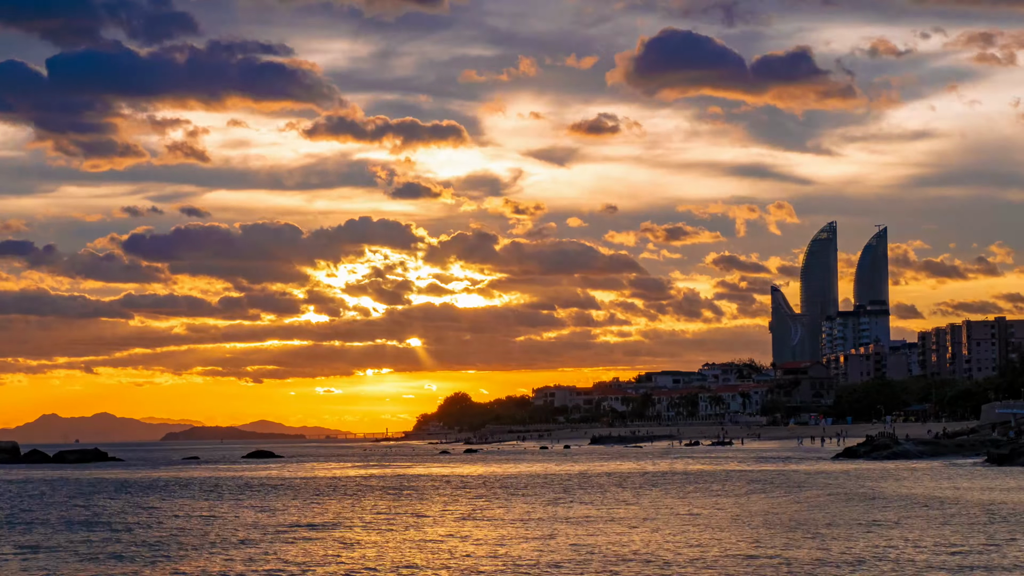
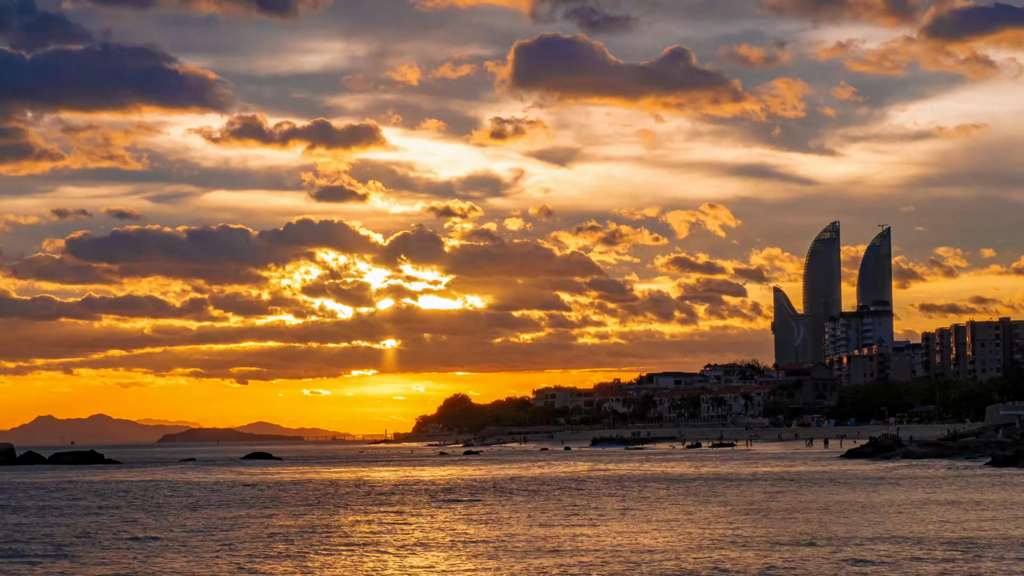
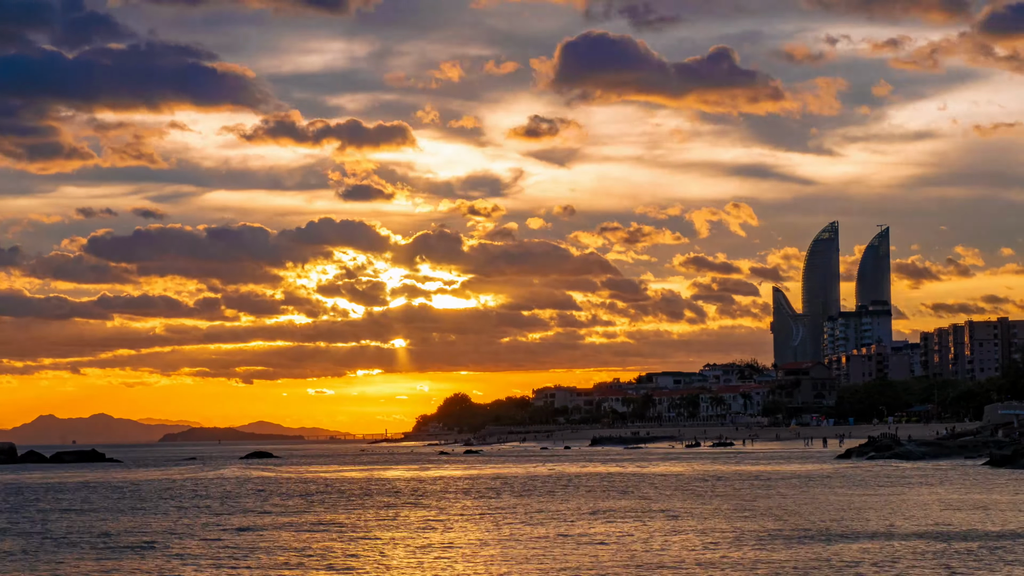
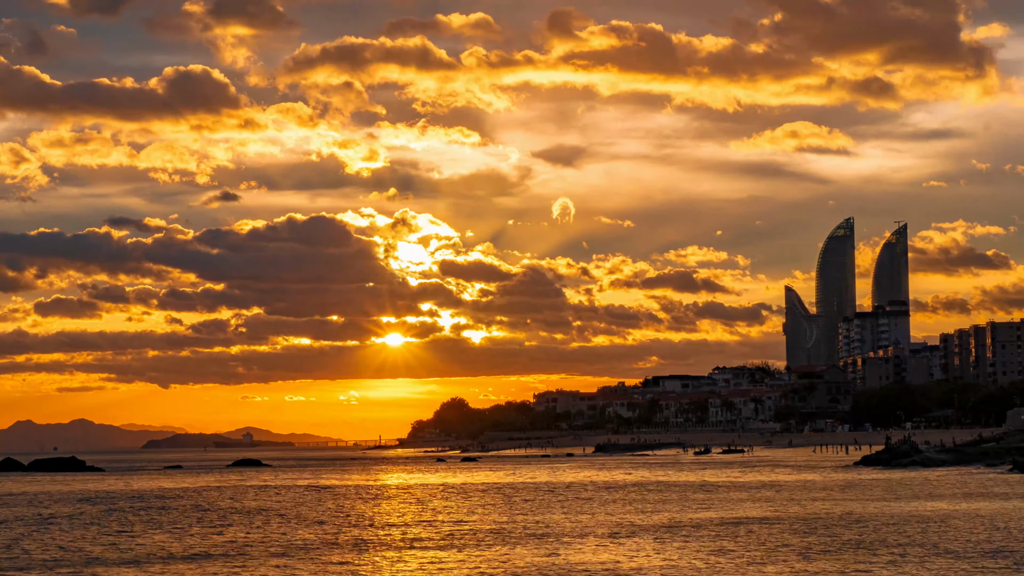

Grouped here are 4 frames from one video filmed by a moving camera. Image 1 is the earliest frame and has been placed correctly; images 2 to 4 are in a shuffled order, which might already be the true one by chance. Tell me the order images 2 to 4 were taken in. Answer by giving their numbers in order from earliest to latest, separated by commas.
3, 2, 4
